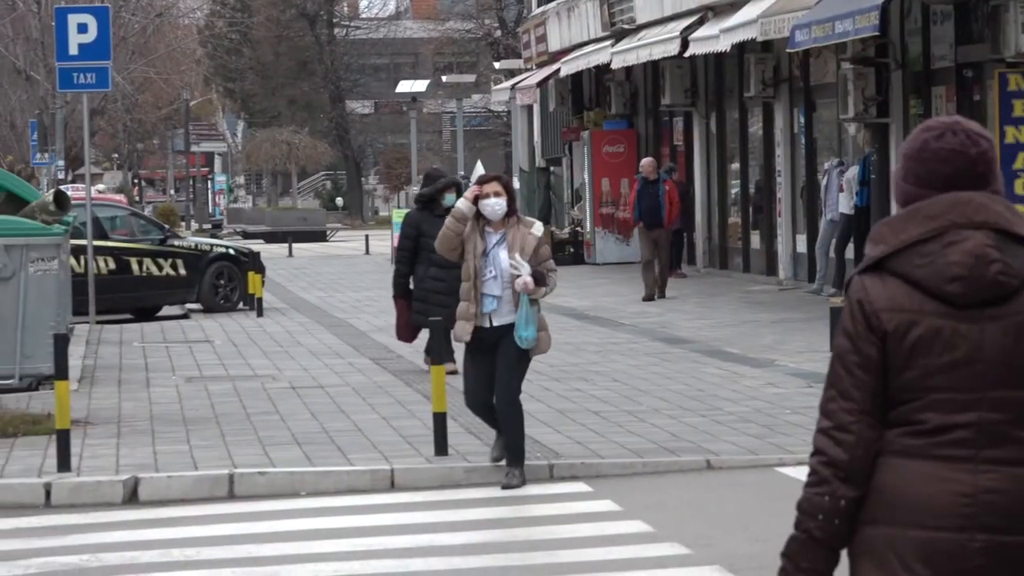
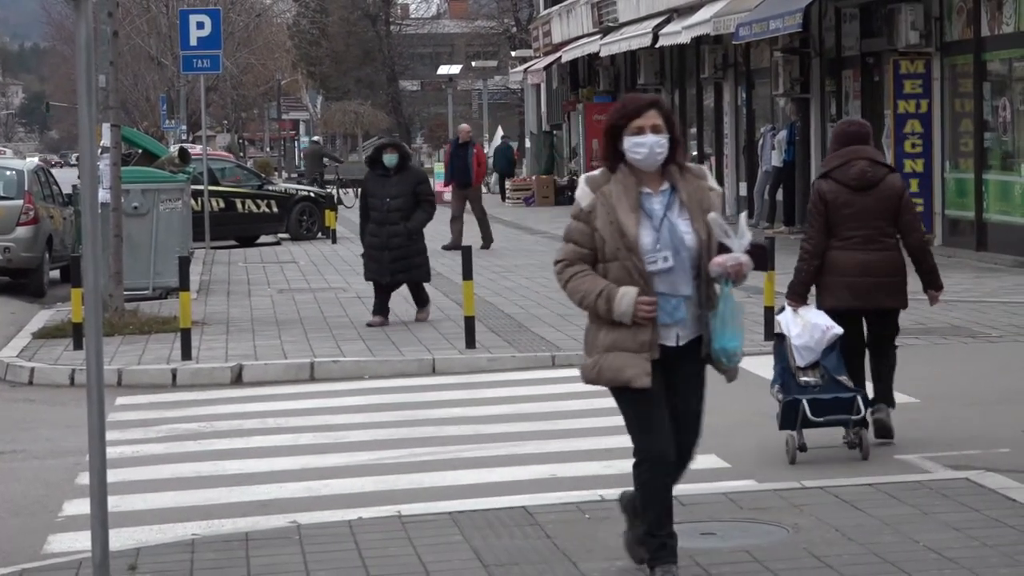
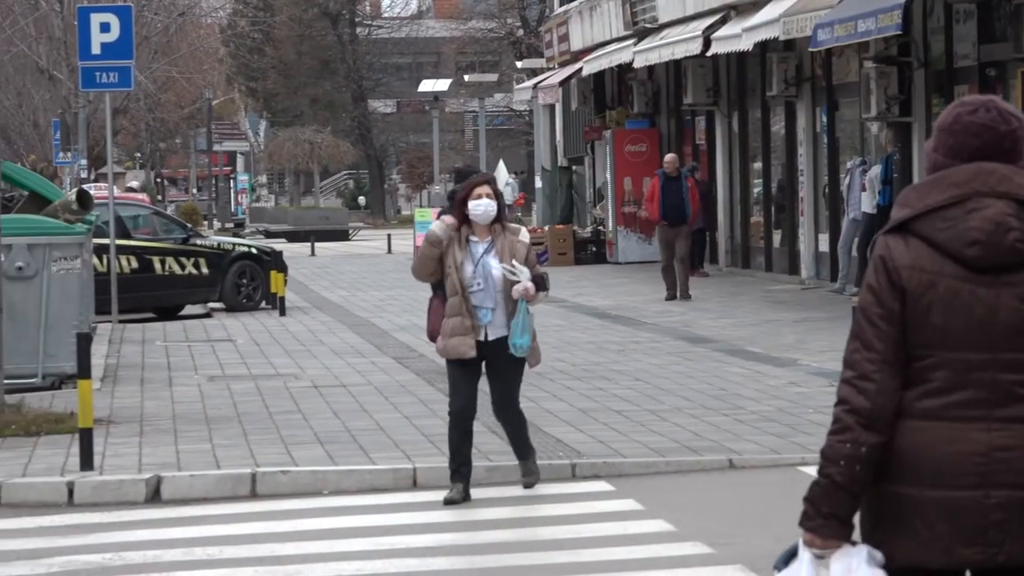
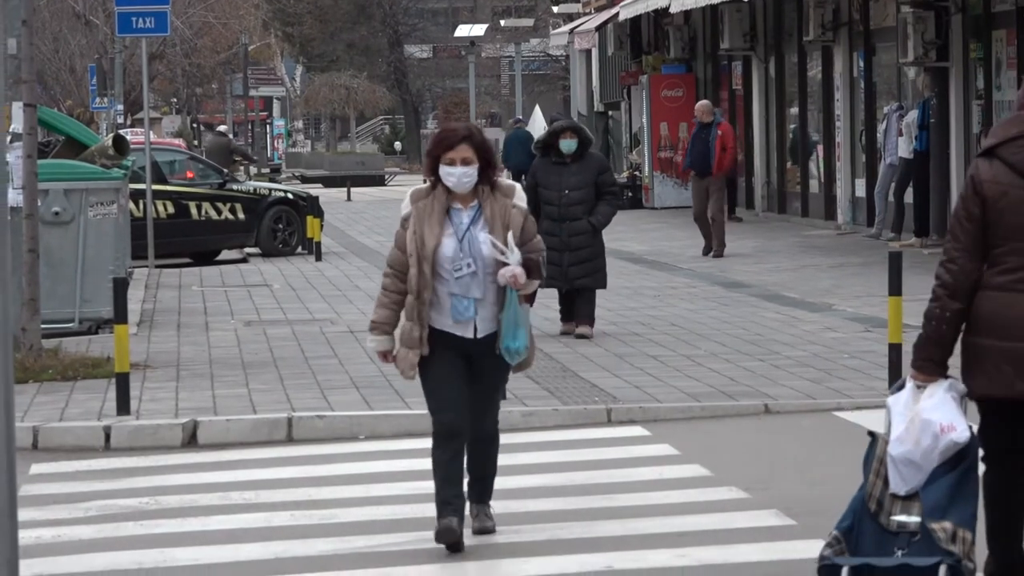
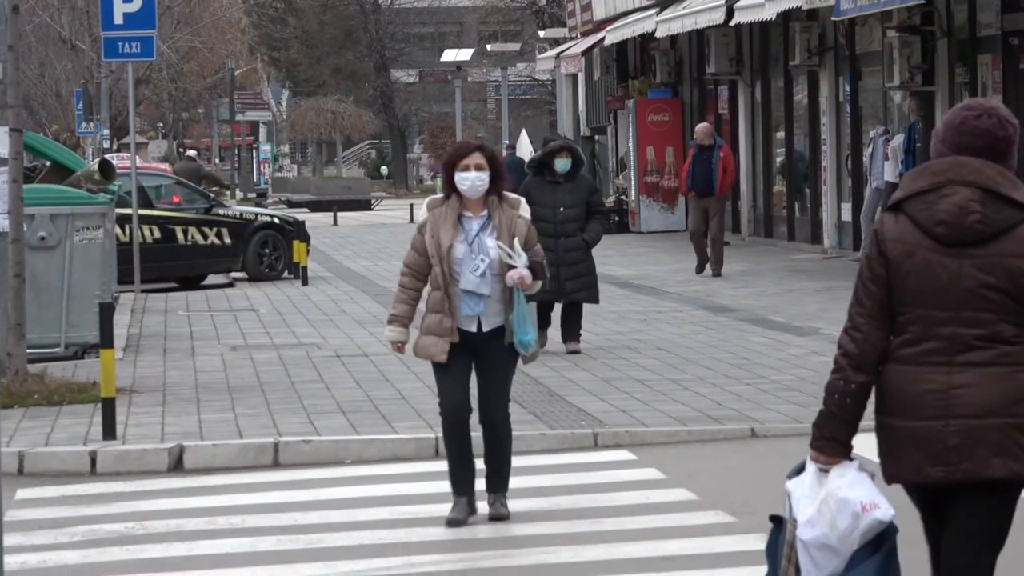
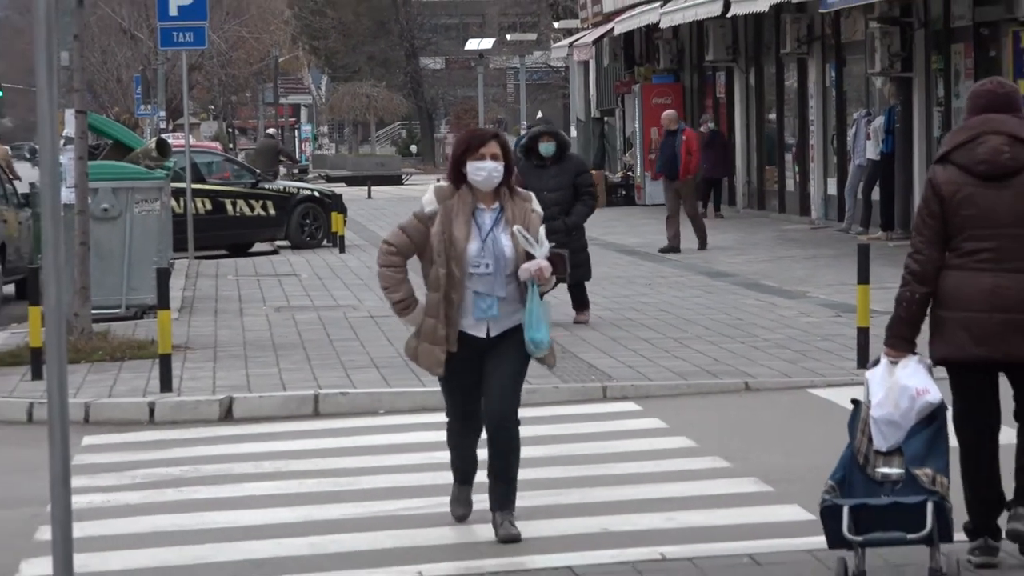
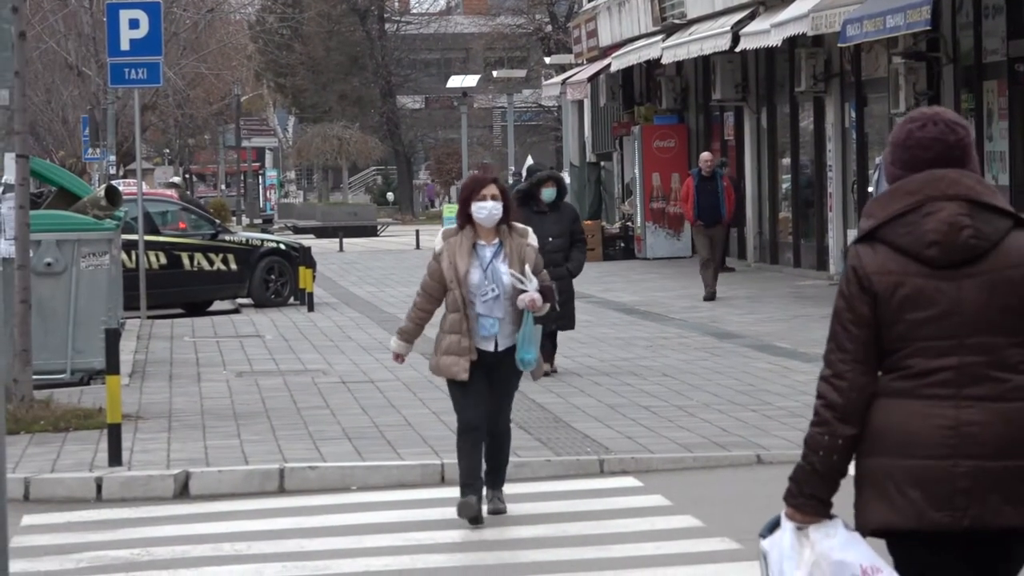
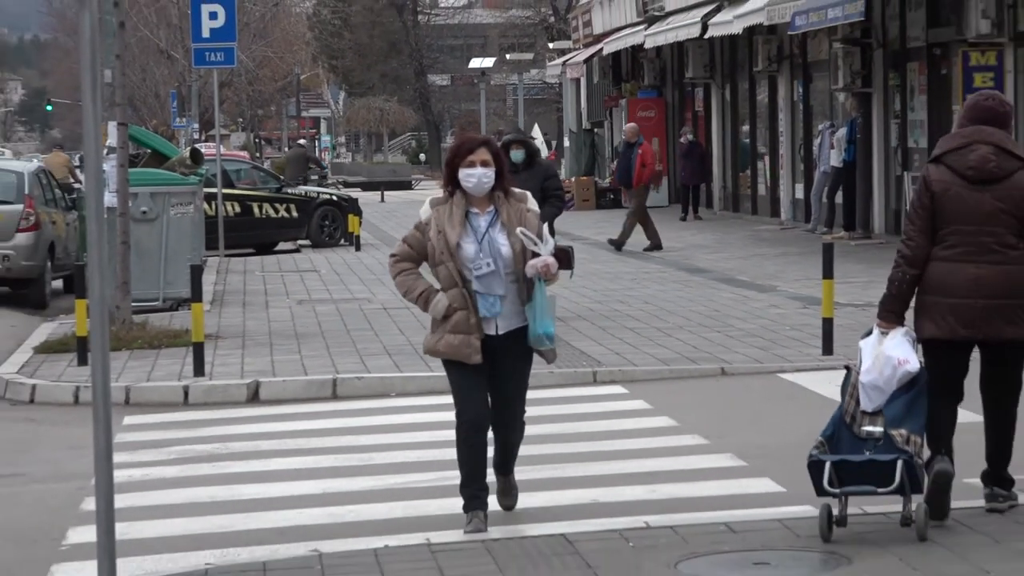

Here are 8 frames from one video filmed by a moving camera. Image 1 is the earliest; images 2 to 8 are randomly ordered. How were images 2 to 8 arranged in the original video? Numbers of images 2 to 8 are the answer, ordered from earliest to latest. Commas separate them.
3, 7, 5, 4, 6, 8, 2
